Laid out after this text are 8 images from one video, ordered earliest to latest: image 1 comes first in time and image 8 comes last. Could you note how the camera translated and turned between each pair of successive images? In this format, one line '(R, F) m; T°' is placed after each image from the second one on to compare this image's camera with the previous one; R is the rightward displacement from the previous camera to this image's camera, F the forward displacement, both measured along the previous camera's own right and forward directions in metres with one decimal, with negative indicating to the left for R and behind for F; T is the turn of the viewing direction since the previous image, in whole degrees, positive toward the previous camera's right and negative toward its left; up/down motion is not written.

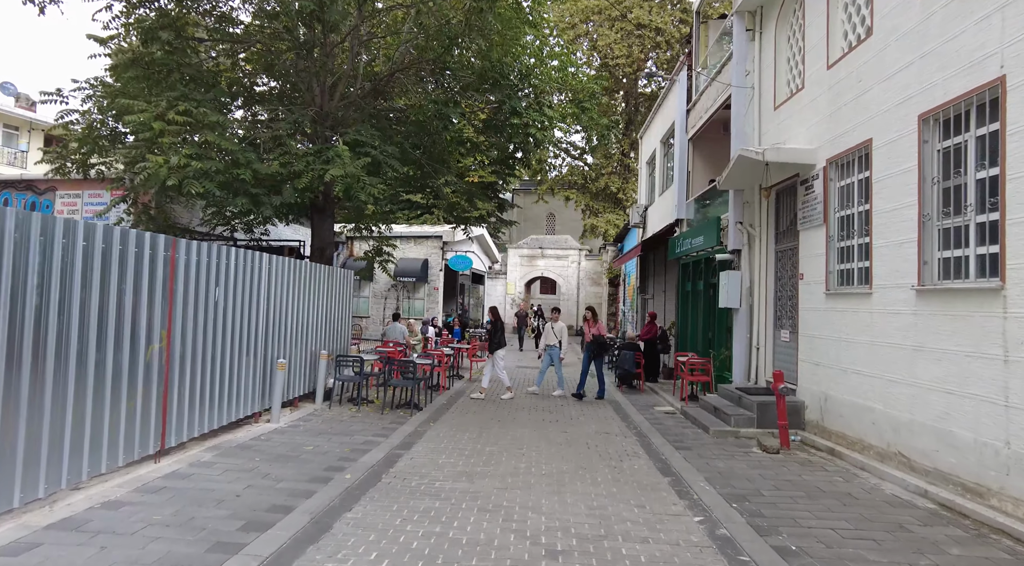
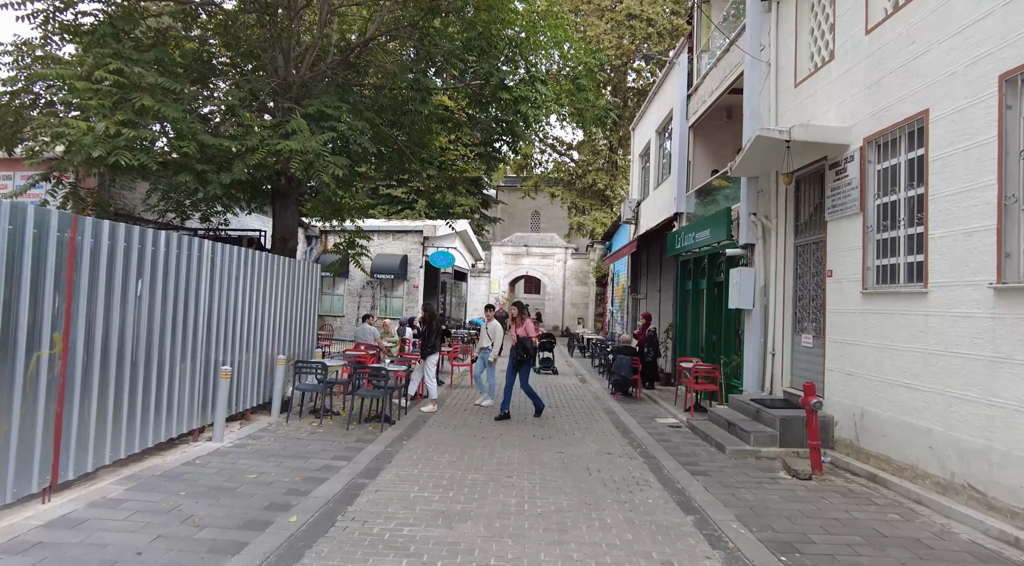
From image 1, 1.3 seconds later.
(-0.1, +1.3) m; +1°
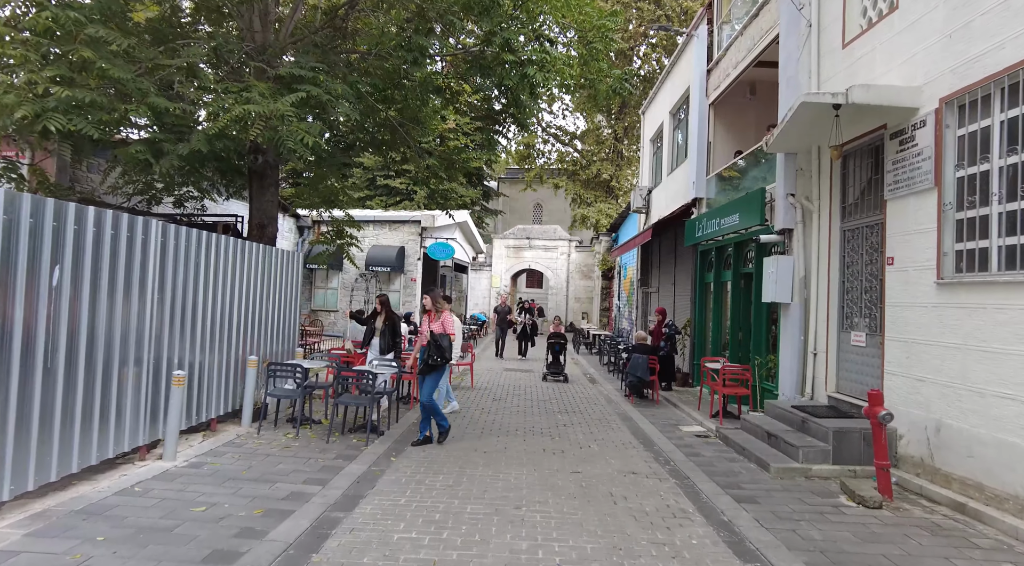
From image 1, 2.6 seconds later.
(-0.1, +1.2) m; 0°
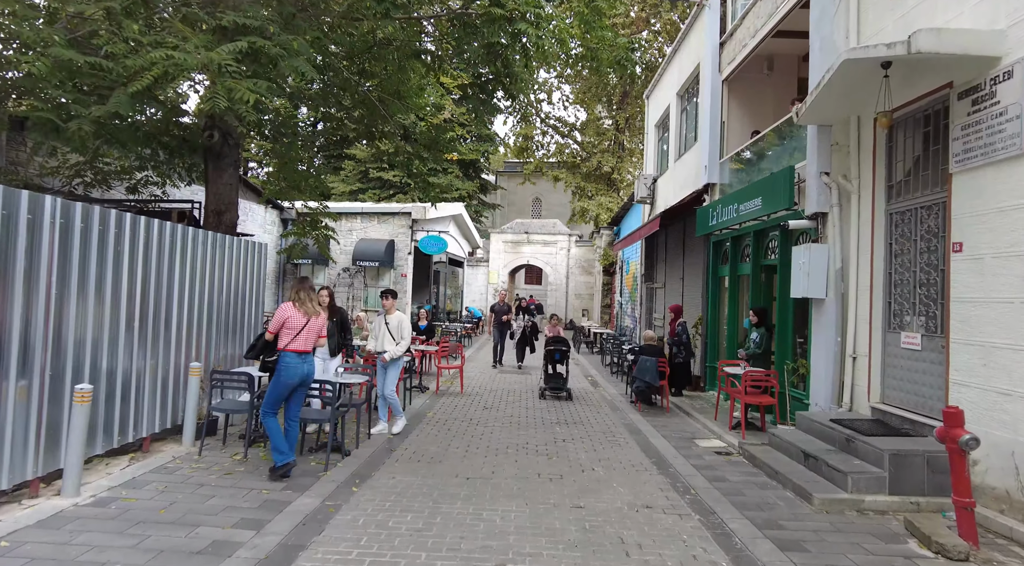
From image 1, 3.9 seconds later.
(+0.1, +1.2) m; 0°
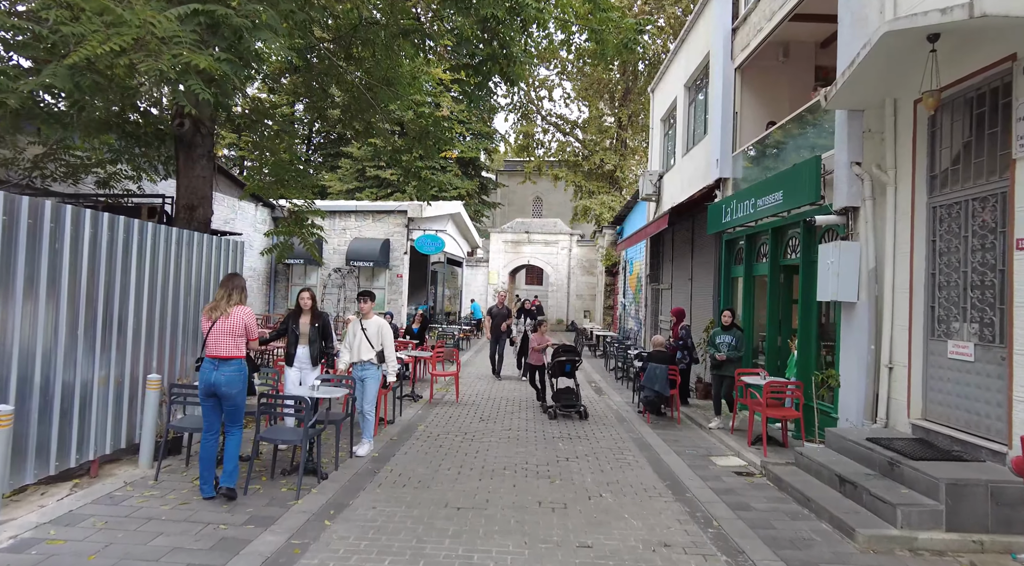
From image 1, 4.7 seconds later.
(0.0, +0.8) m; 0°
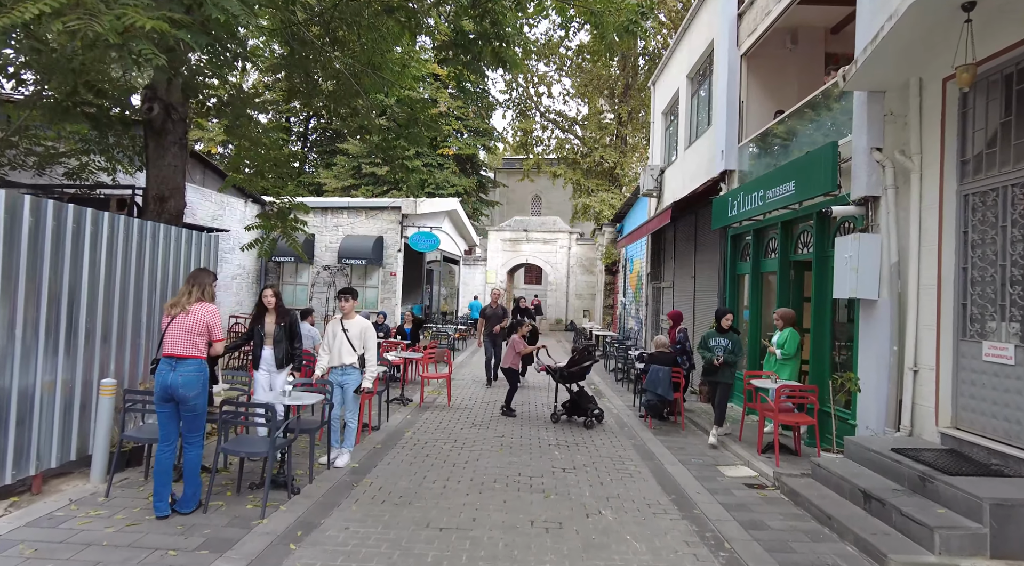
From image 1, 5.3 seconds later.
(+0.1, +0.6) m; 0°
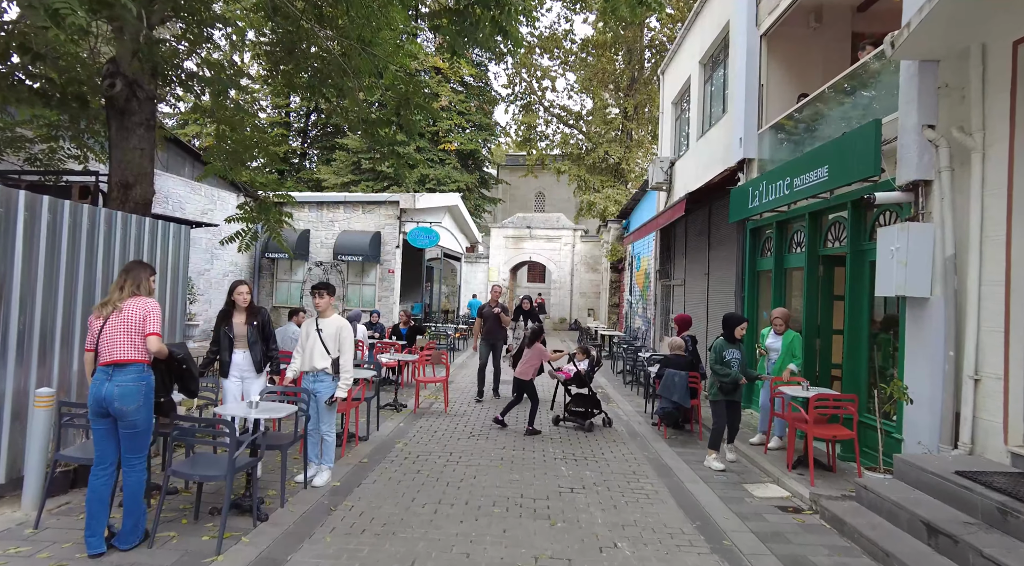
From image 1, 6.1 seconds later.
(0.0, +0.8) m; 0°
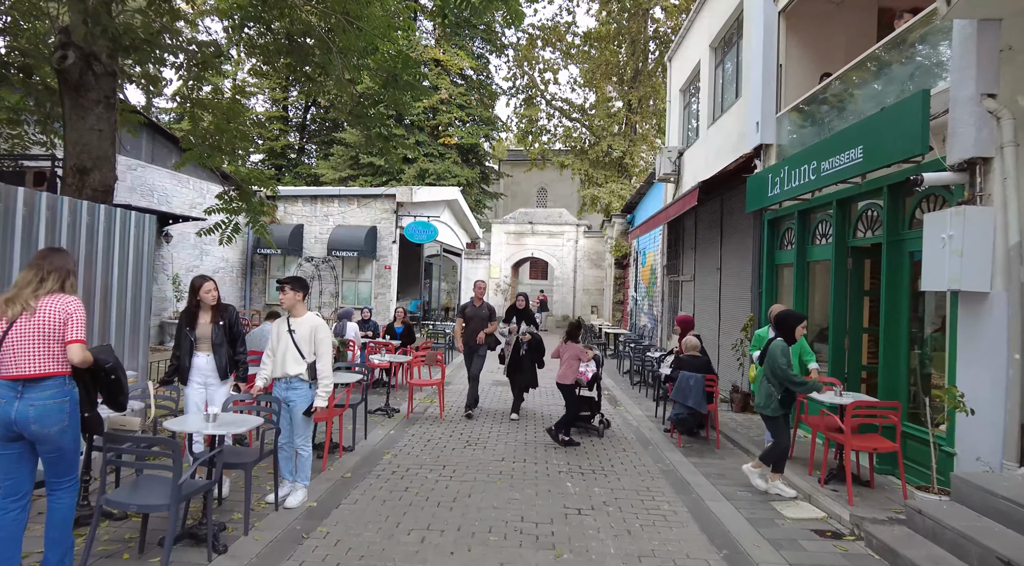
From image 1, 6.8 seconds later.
(0.0, +0.7) m; 0°
